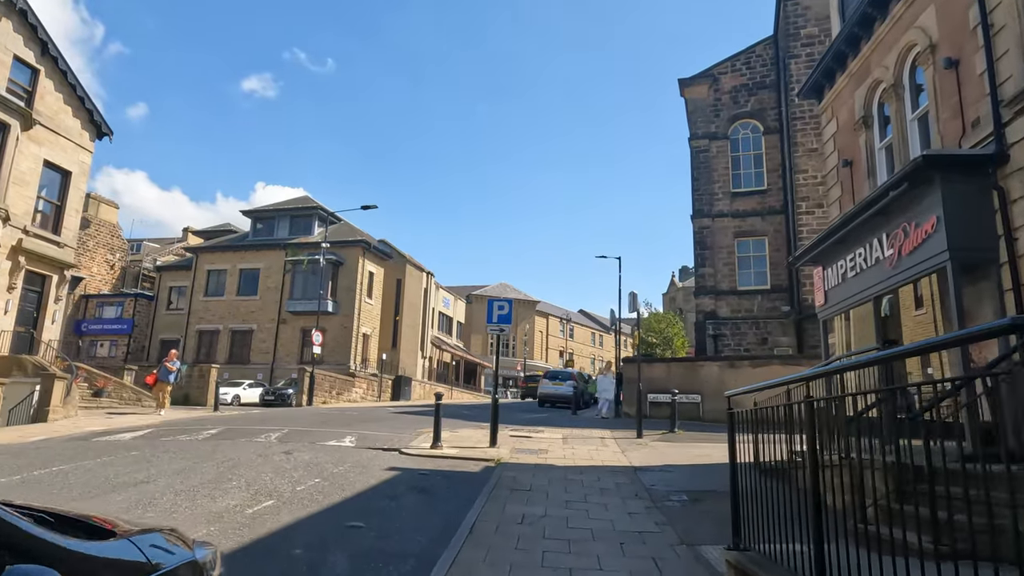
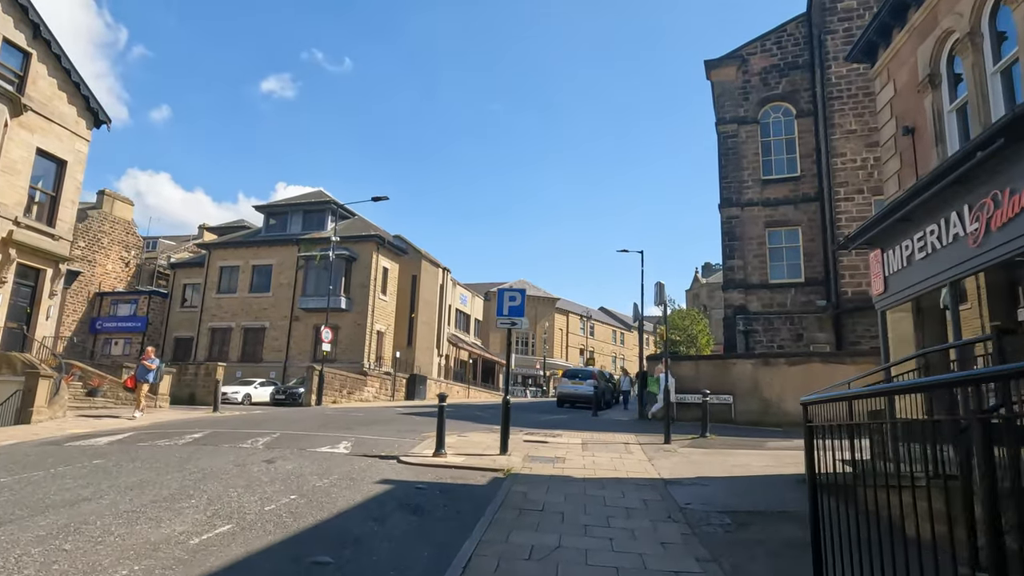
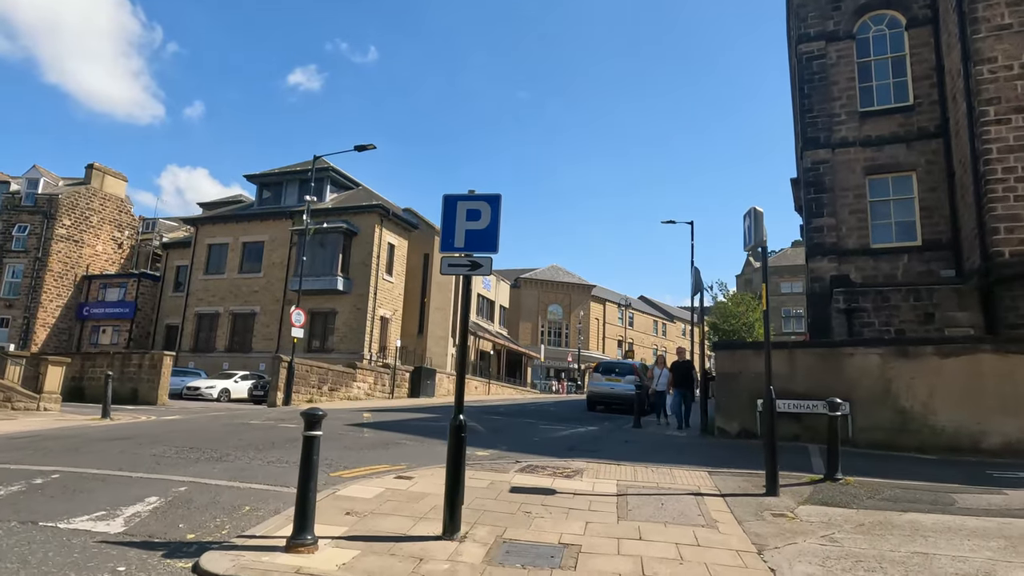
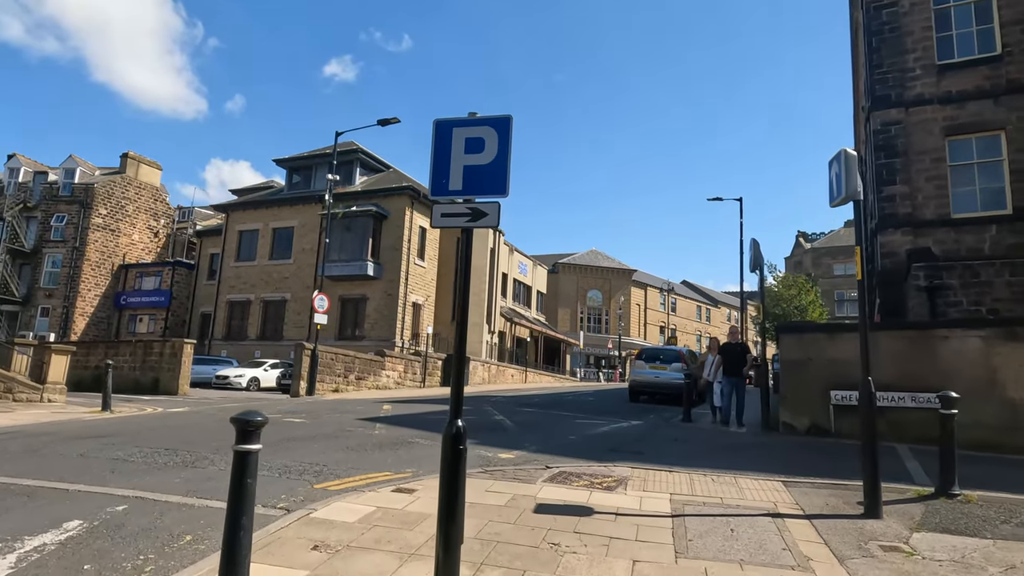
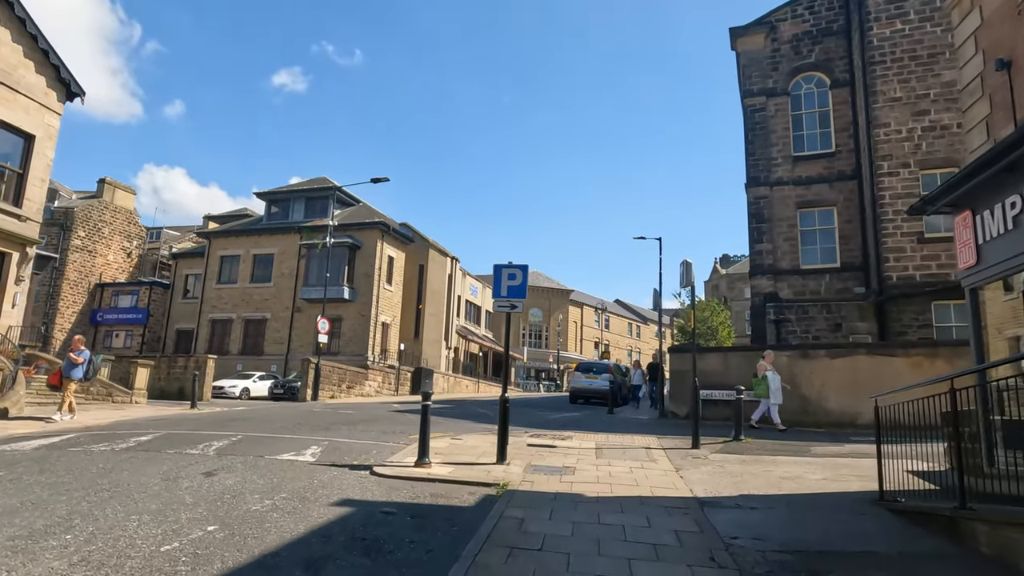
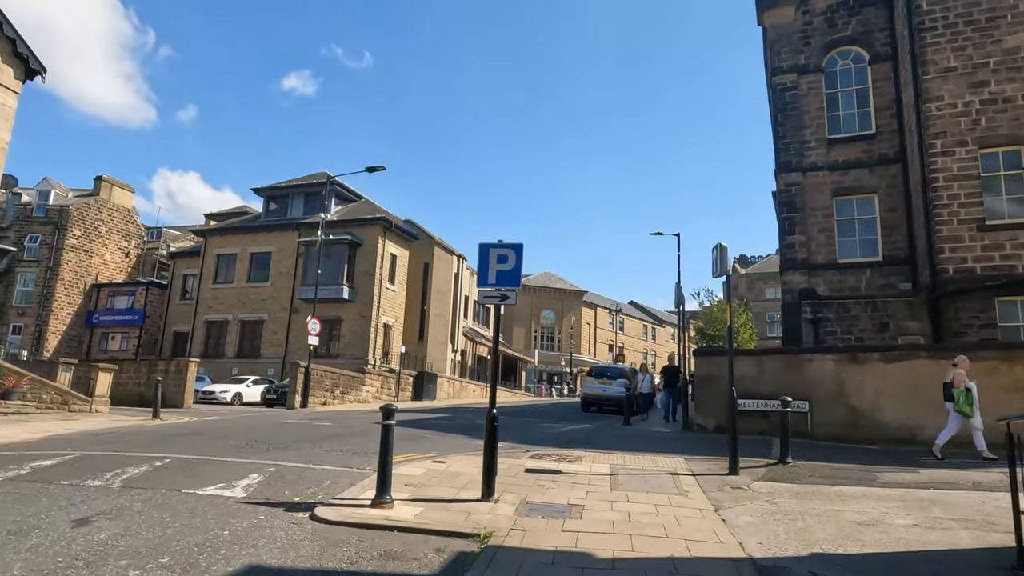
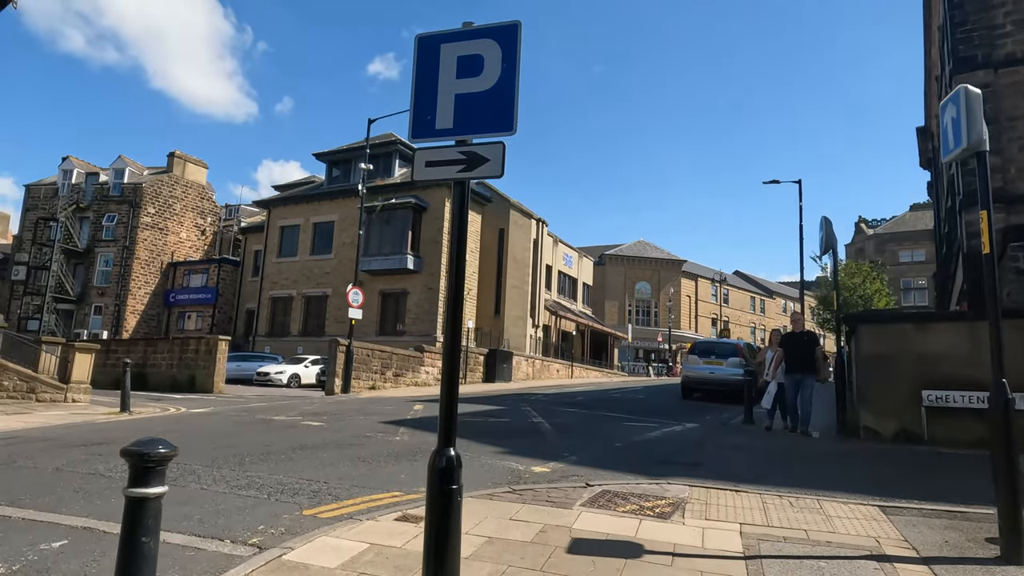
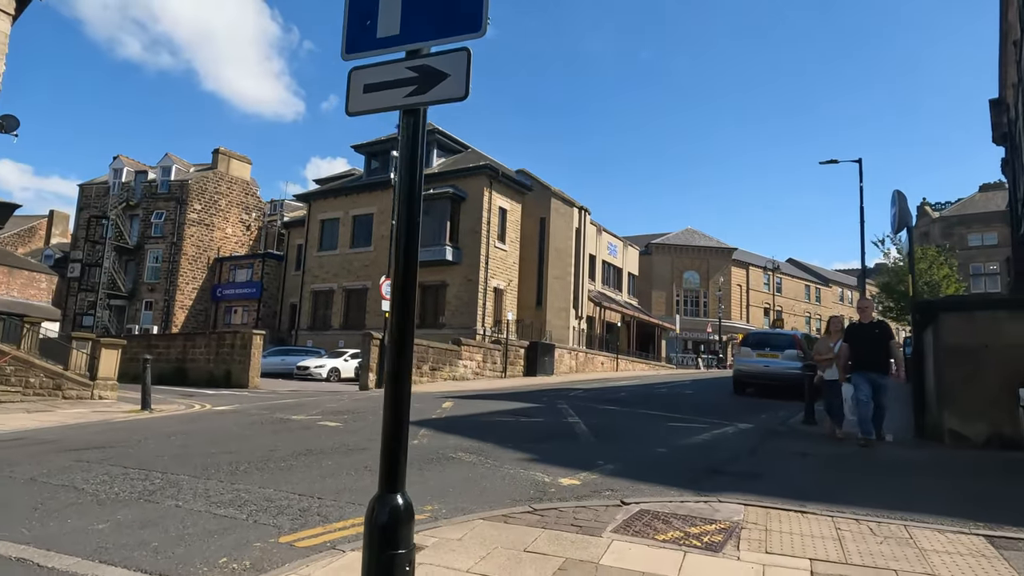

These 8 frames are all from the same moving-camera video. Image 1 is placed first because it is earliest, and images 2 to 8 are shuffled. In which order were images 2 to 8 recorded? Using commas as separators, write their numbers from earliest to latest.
2, 5, 6, 3, 4, 7, 8
